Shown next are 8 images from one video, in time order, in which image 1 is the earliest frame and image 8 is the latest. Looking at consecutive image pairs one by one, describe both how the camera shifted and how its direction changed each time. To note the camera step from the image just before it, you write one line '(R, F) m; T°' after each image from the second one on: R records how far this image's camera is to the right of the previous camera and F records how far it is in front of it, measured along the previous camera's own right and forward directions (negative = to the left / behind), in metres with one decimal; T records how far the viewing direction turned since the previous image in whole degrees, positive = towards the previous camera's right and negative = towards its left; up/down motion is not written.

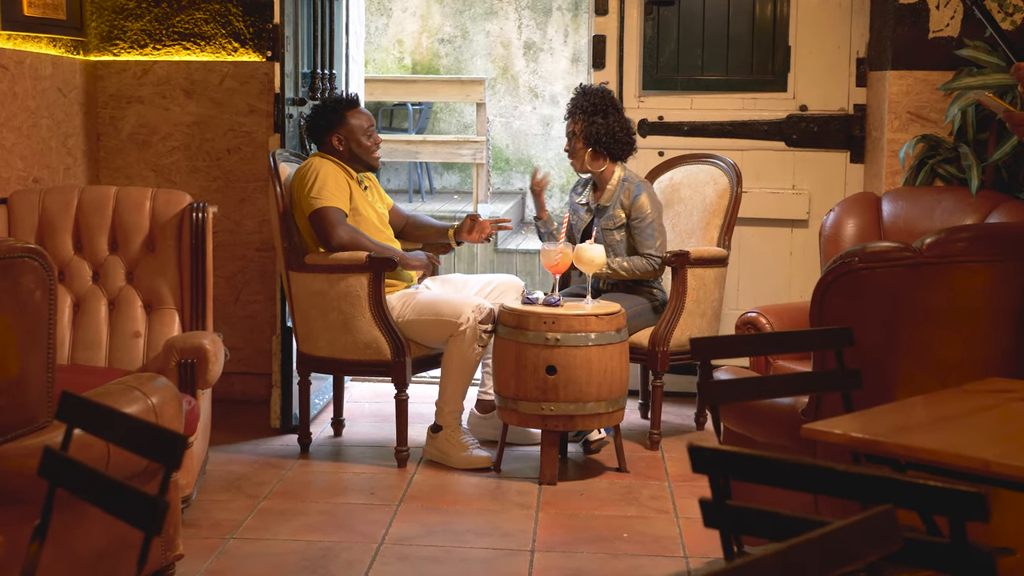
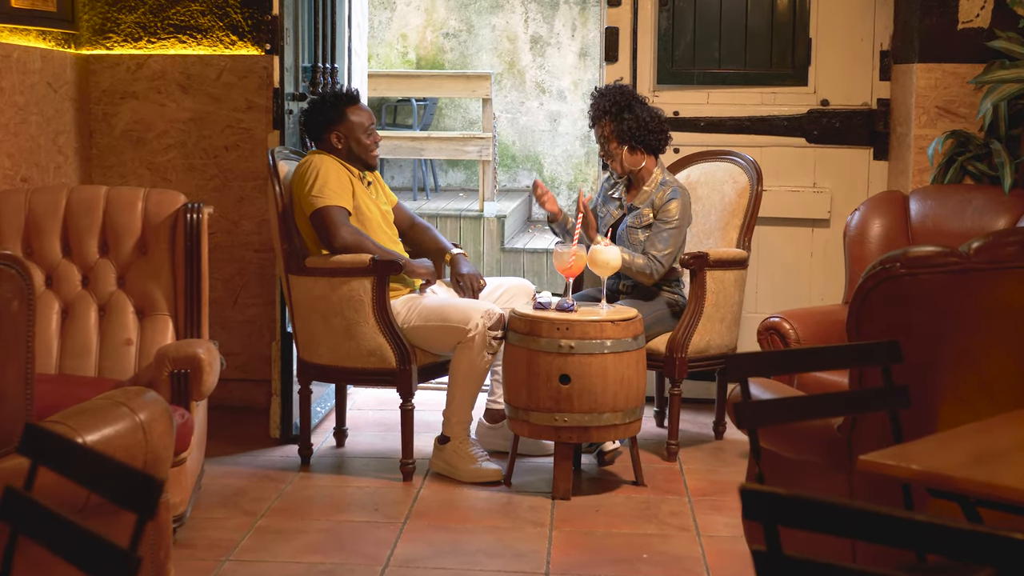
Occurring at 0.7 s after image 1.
(0.0, +0.2) m; 0°
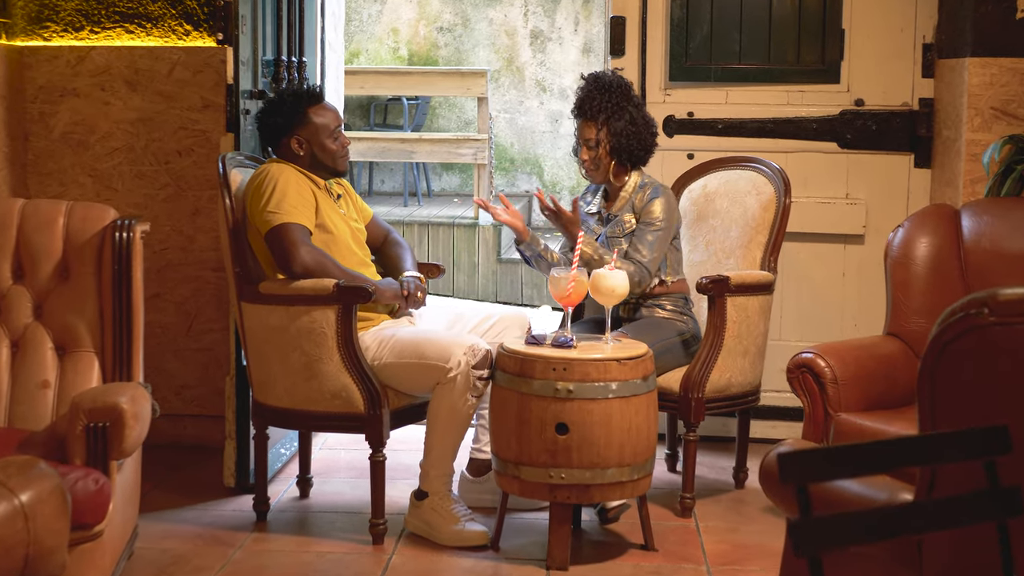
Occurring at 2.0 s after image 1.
(0.0, +0.6) m; 0°
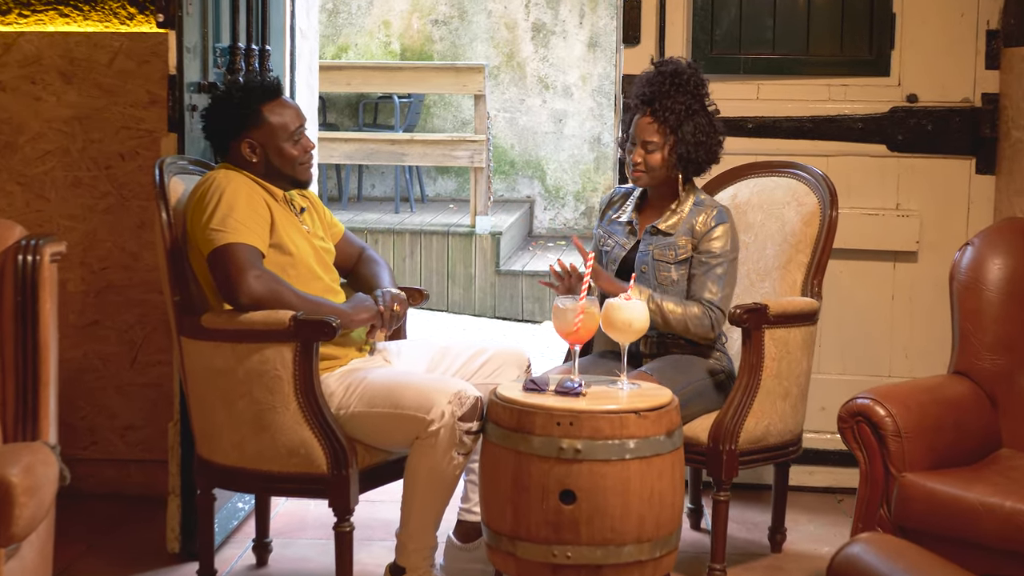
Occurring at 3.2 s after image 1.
(0.0, +0.6) m; 0°
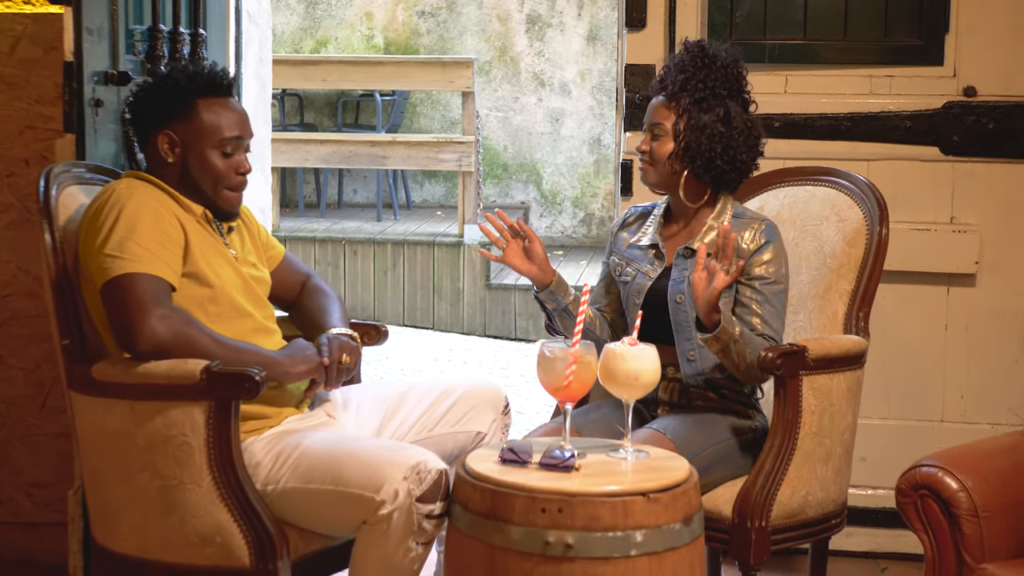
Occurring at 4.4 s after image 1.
(0.0, +0.6) m; 0°
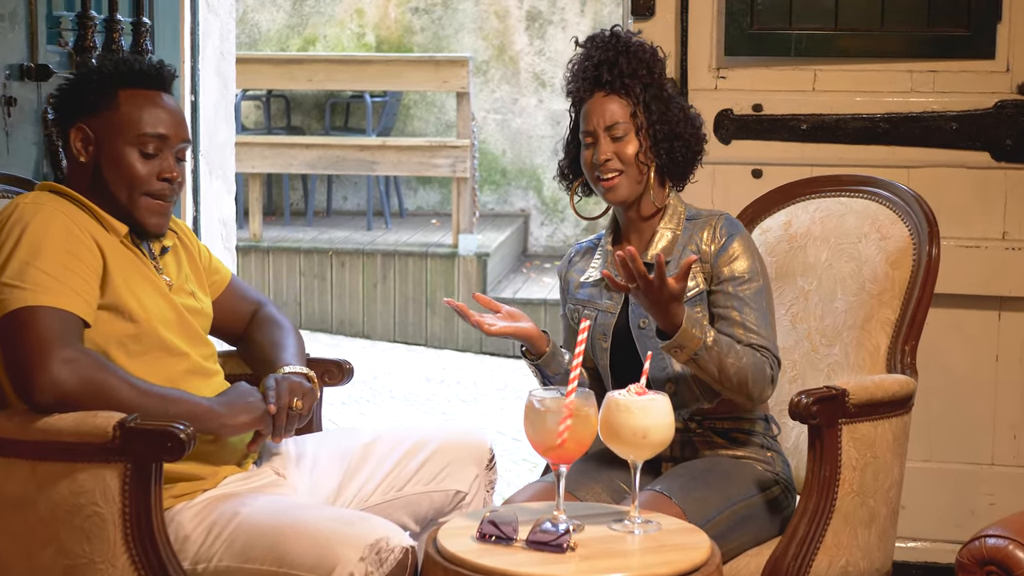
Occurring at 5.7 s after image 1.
(0.0, +0.4) m; 0°
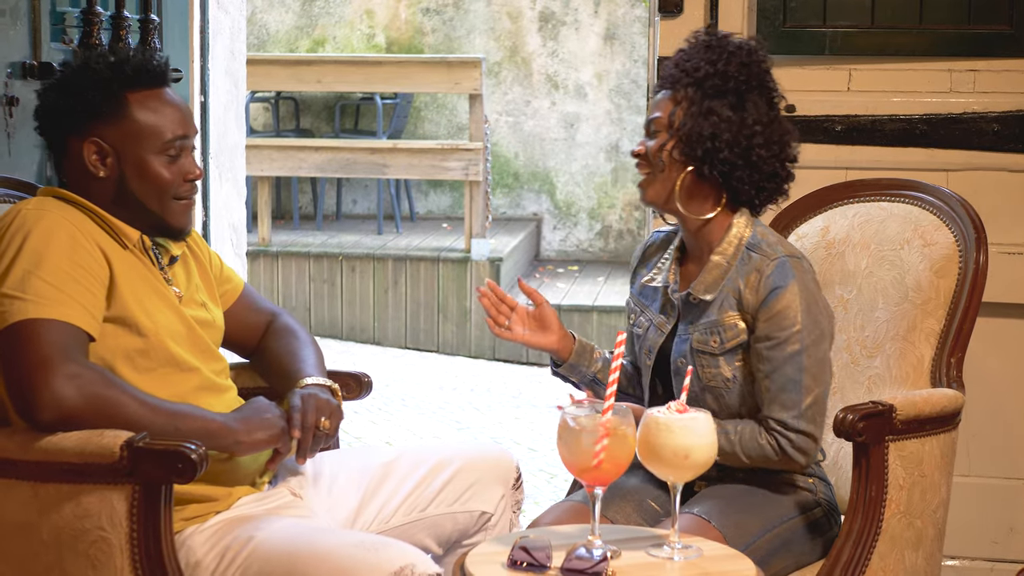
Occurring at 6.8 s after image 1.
(0.0, +0.1) m; 0°
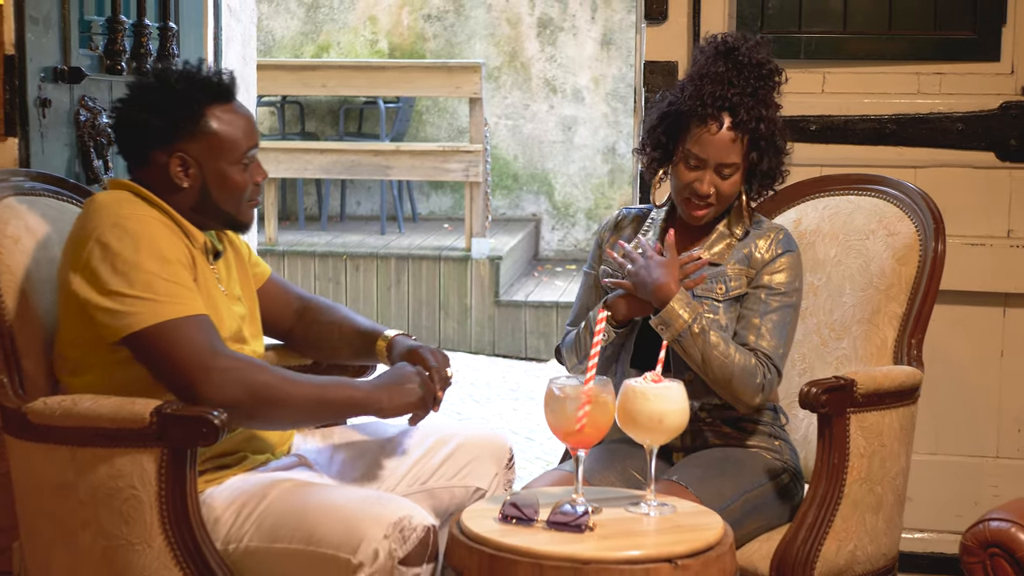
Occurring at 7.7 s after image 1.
(0.0, -0.2) m; 0°
